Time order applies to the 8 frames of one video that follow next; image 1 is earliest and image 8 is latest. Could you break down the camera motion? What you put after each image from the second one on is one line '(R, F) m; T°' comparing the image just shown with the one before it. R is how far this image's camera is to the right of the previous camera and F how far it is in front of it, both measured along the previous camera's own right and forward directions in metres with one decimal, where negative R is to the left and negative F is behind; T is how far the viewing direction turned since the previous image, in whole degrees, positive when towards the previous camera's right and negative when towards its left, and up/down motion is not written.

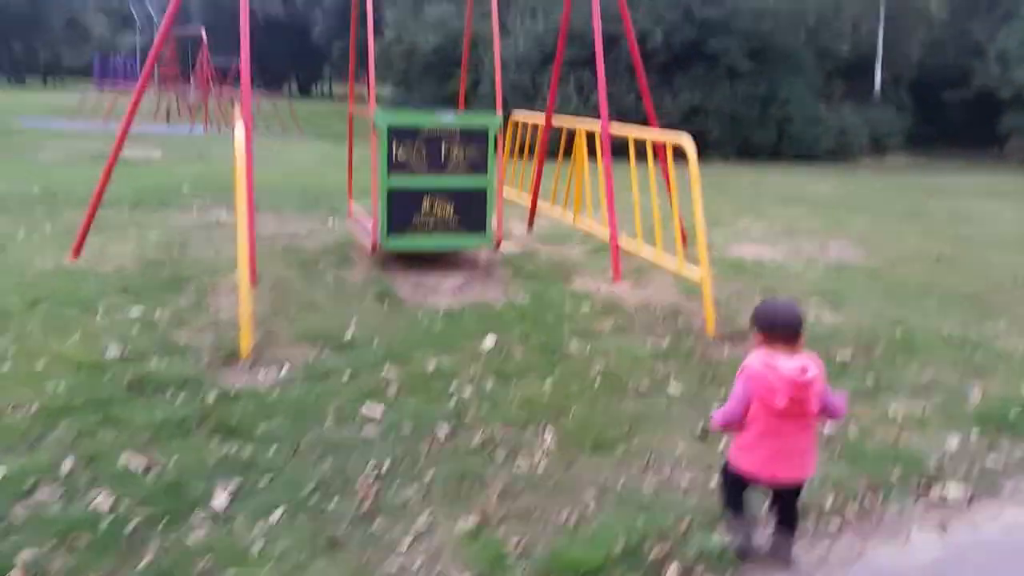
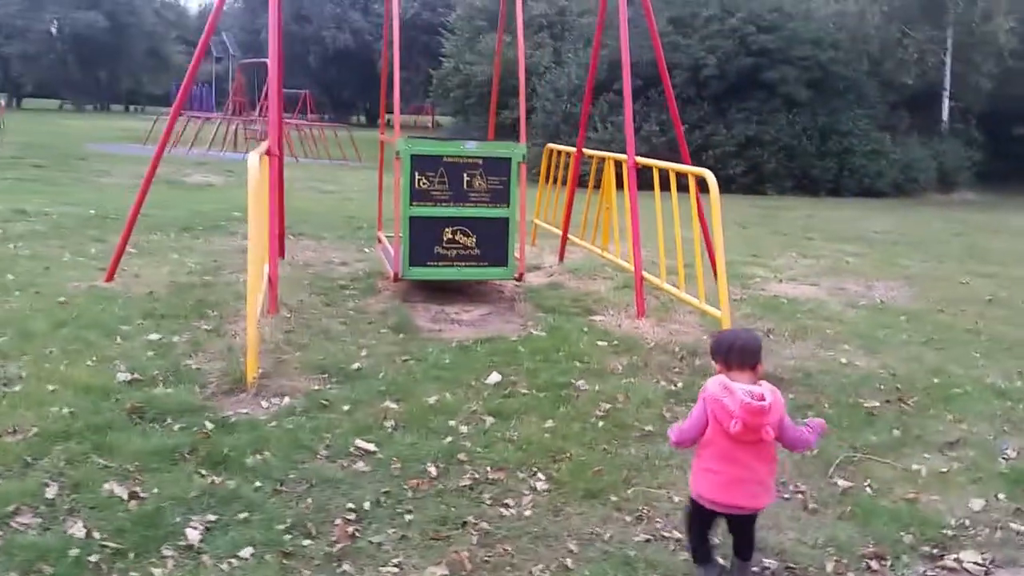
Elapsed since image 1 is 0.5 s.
(+0.3, +0.1) m; -4°
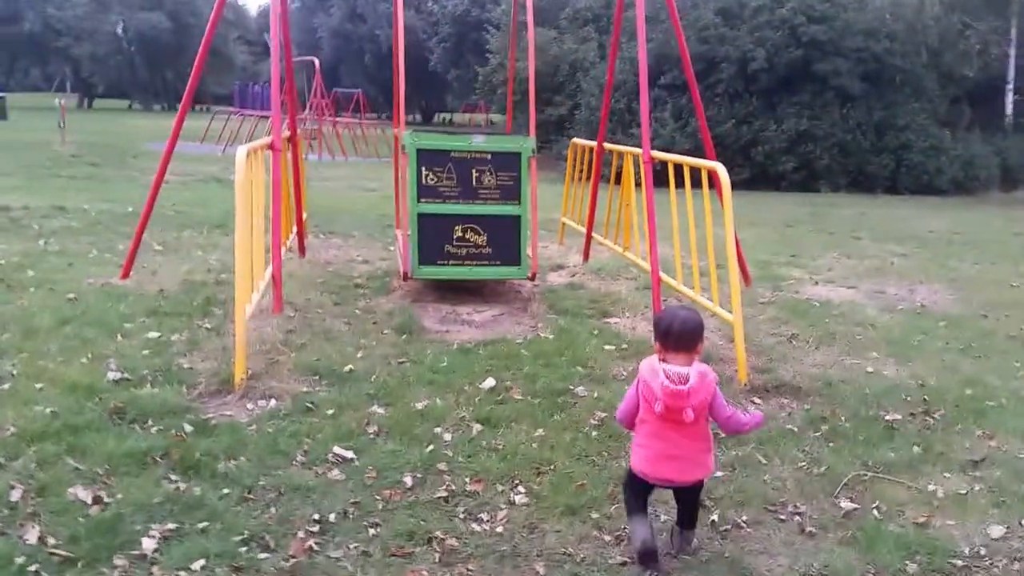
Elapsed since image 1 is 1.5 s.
(+0.3, +0.2) m; -3°
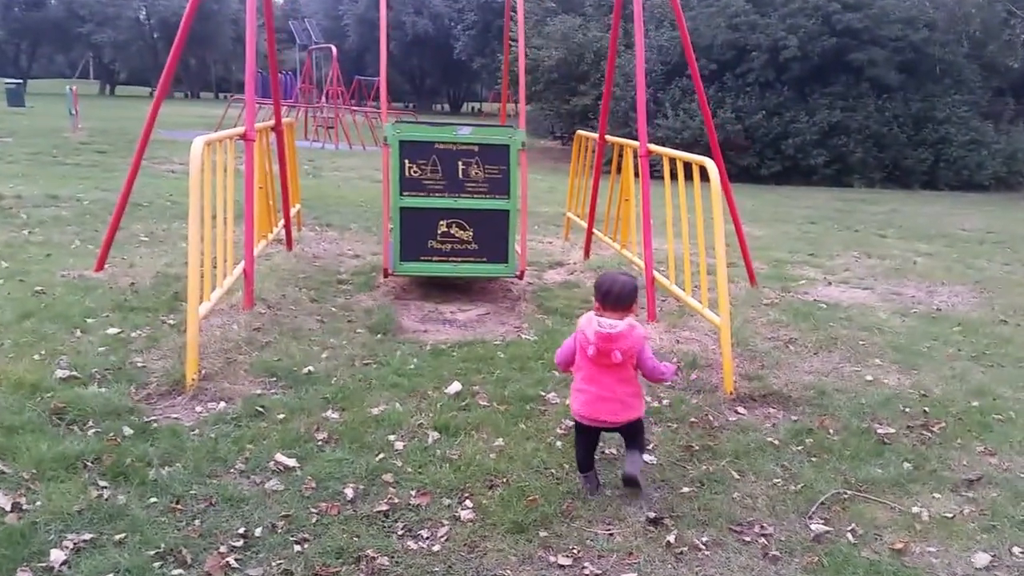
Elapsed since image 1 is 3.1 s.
(+0.3, +0.2) m; -2°
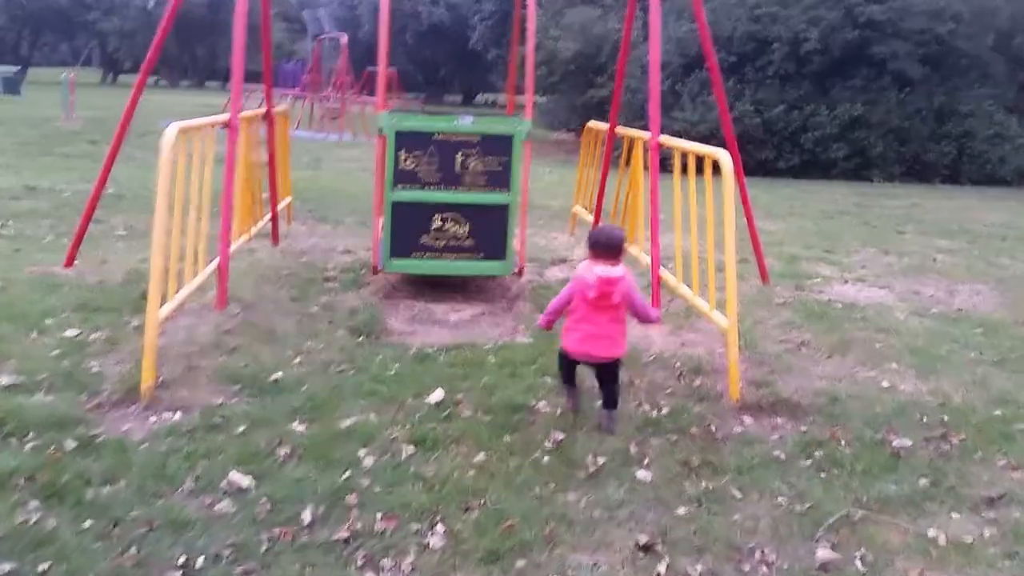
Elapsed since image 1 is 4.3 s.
(+0.1, +0.4) m; -1°
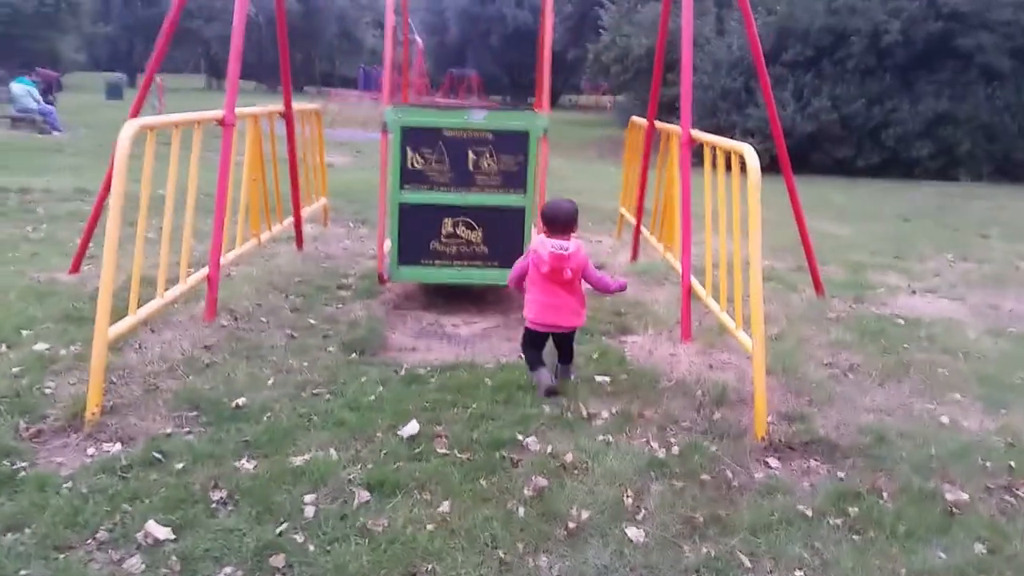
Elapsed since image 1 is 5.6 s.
(+0.4, +0.5) m; -5°
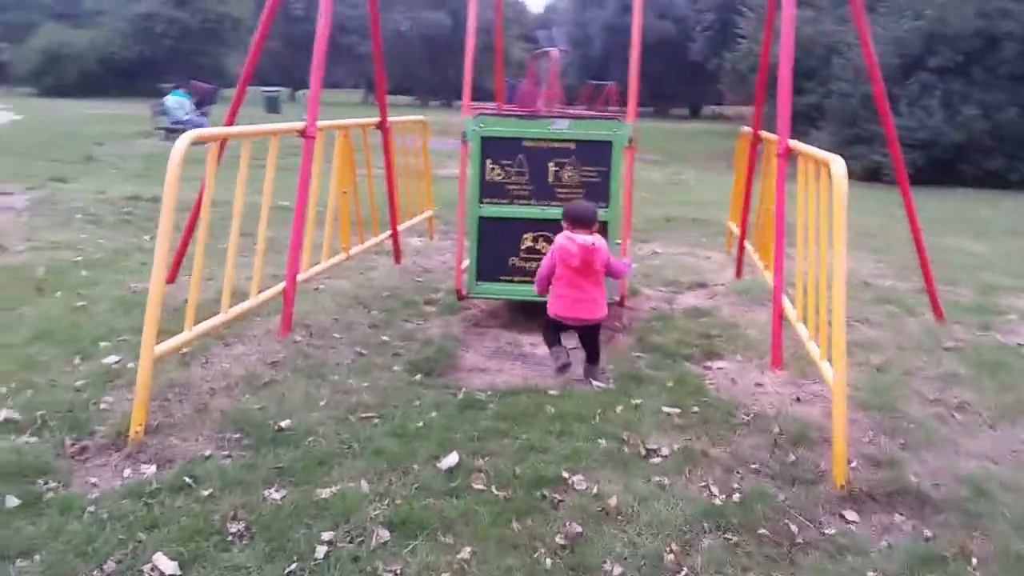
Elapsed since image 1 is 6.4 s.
(+0.4, +0.3) m; -9°
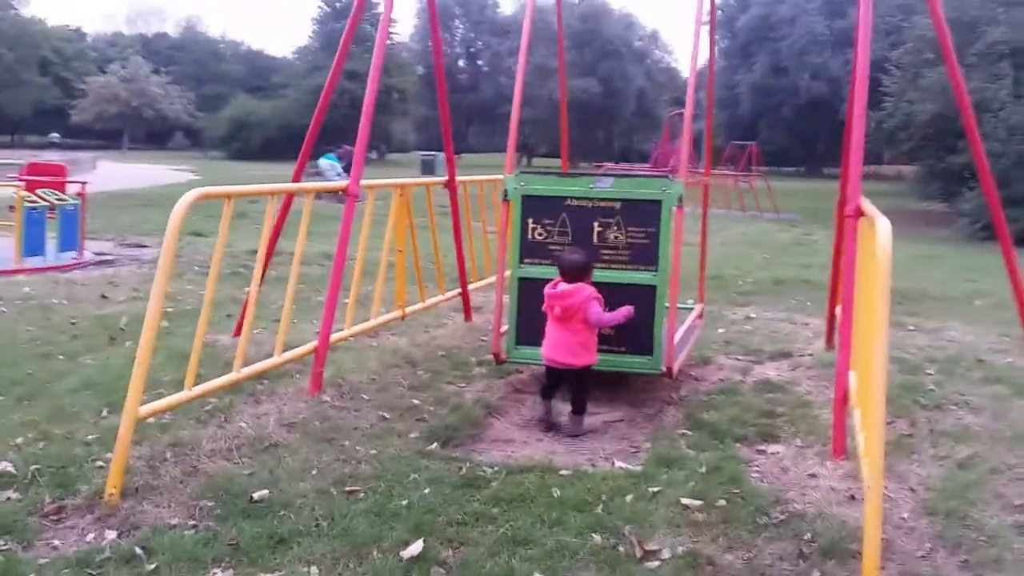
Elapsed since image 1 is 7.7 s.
(+0.6, +0.4) m; -10°
